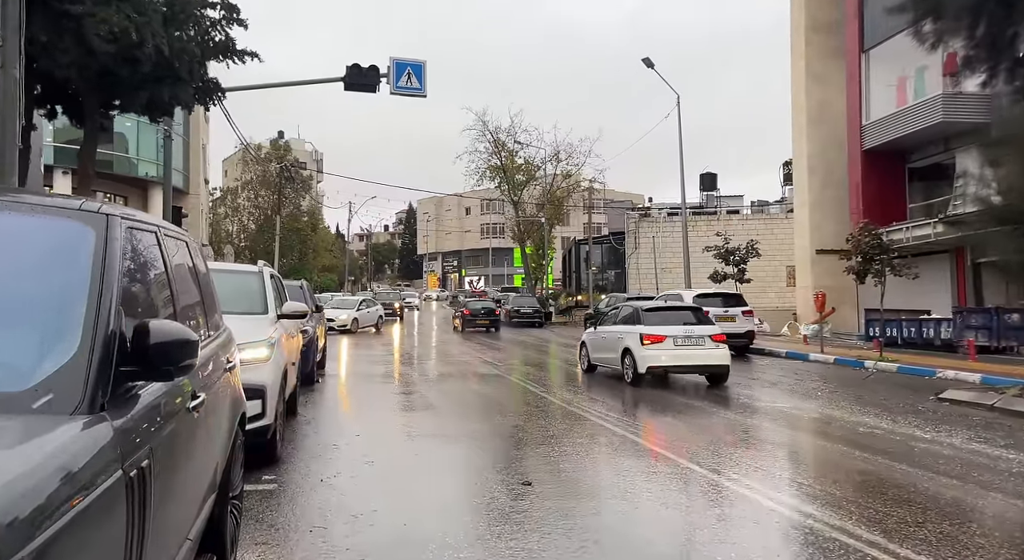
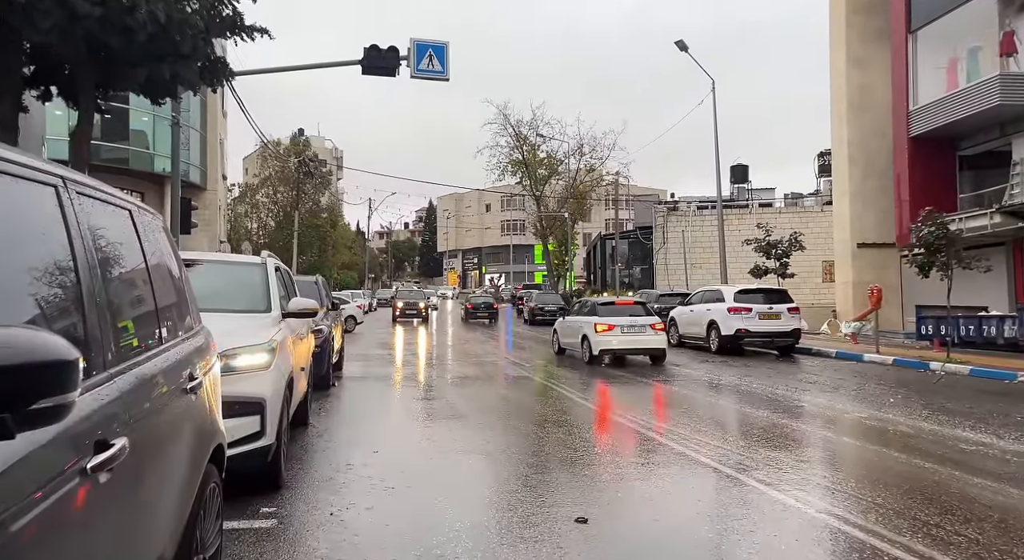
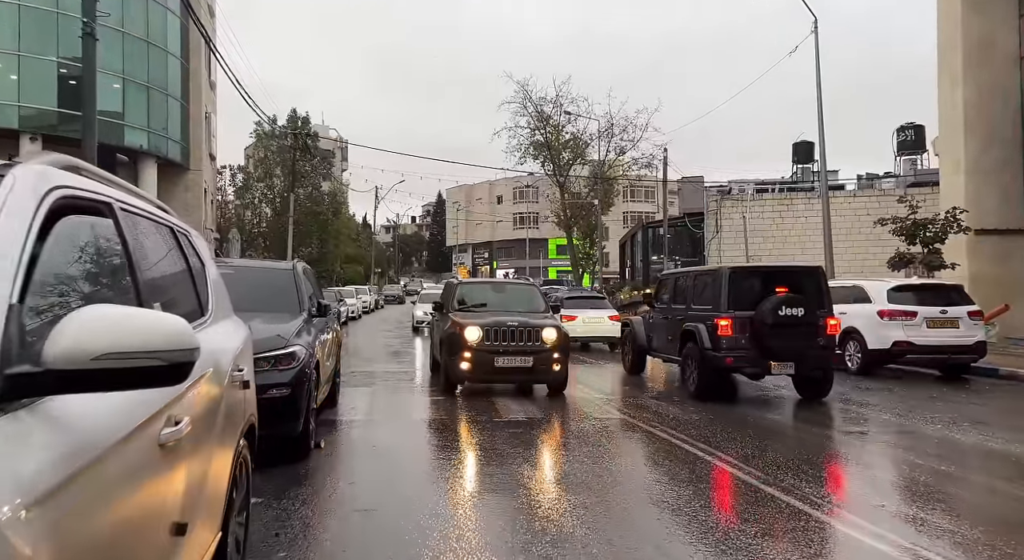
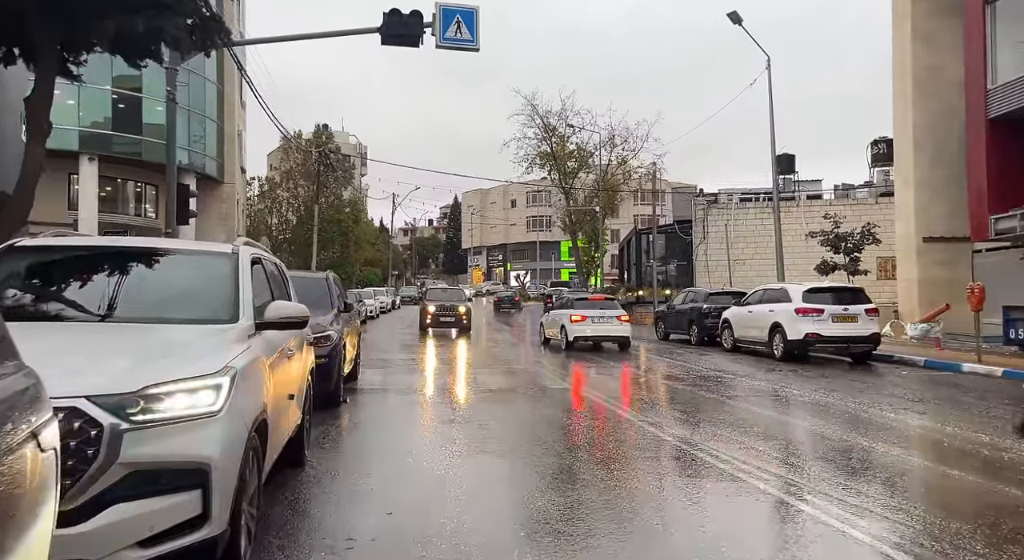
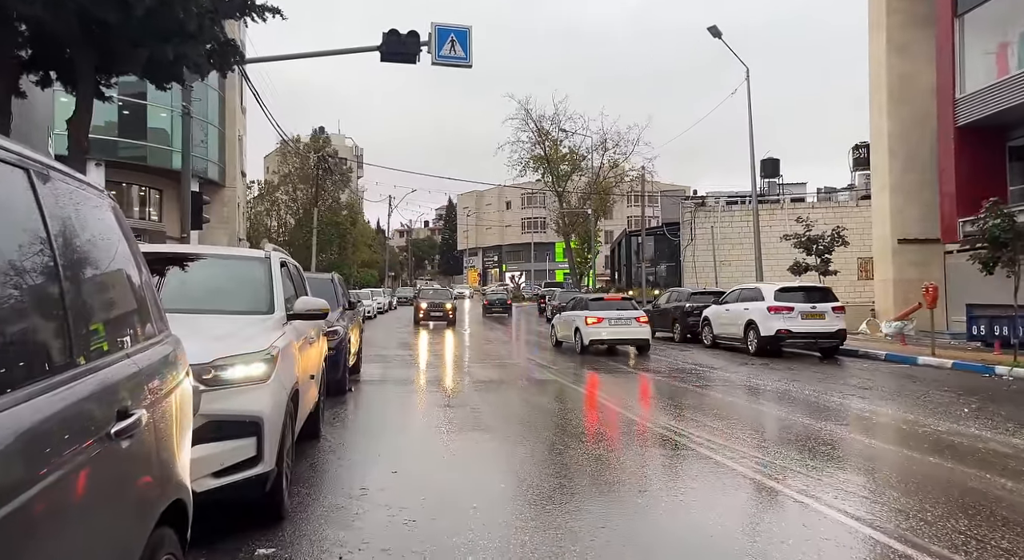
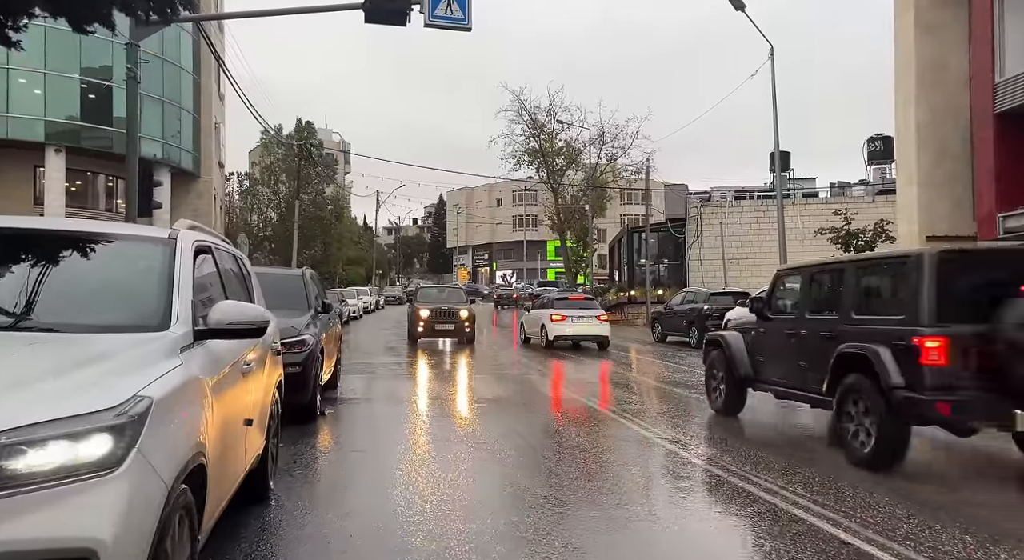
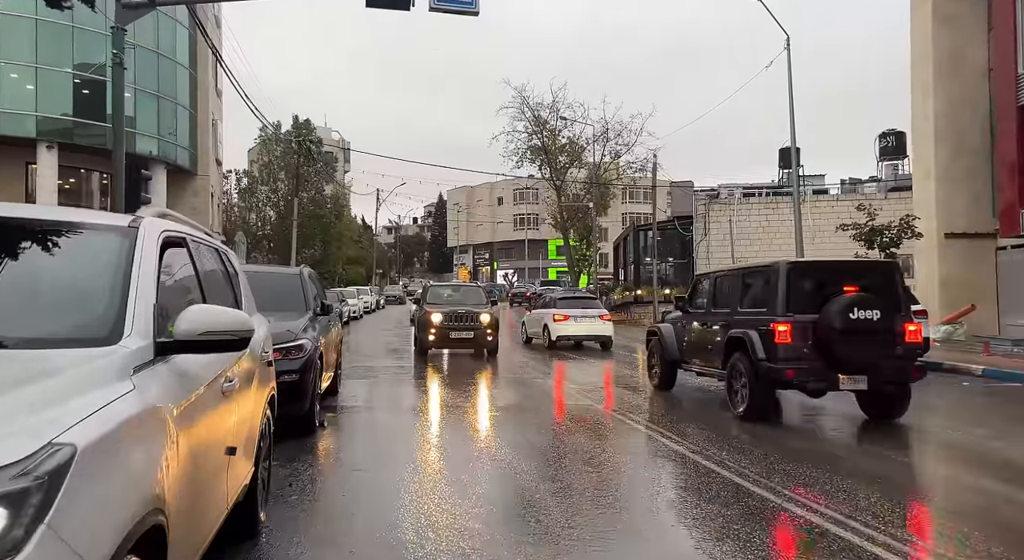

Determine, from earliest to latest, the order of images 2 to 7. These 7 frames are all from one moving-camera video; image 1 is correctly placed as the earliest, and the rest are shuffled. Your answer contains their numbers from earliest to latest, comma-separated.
2, 5, 4, 6, 7, 3
